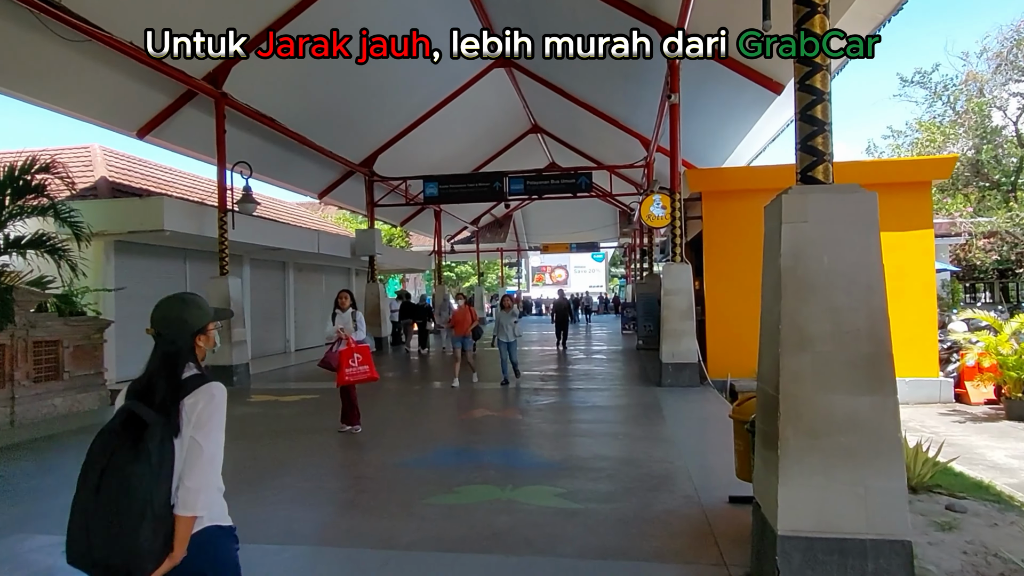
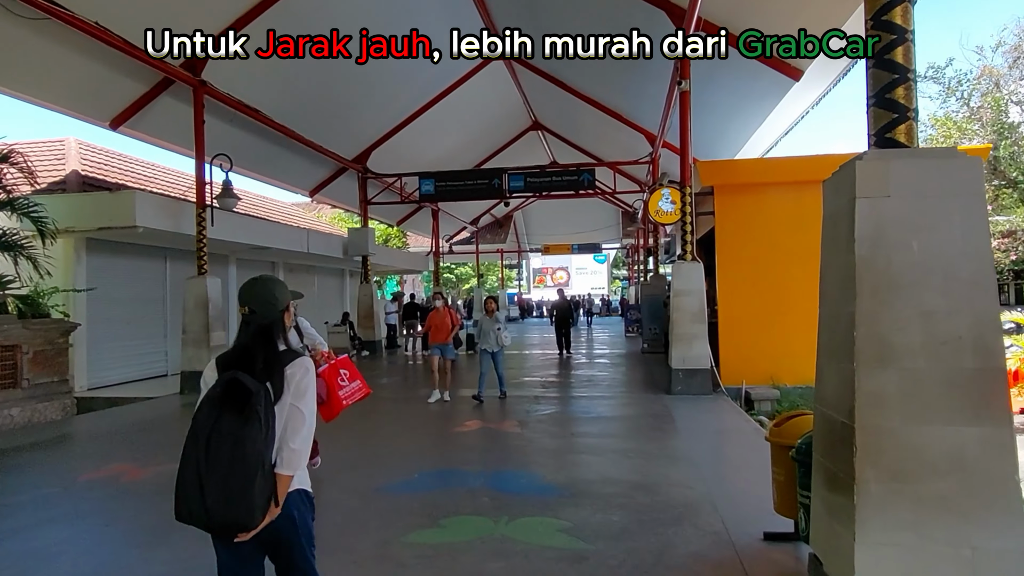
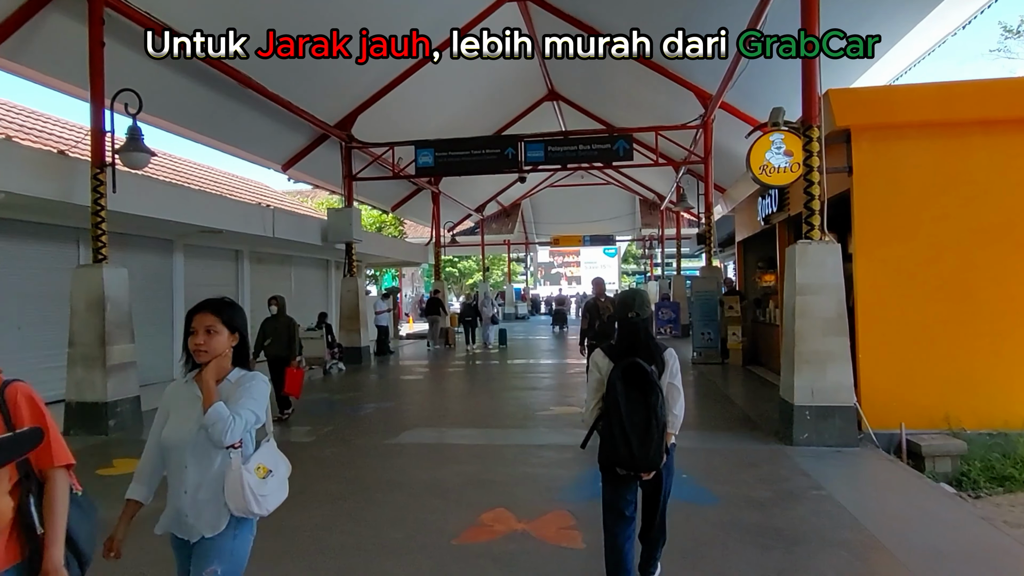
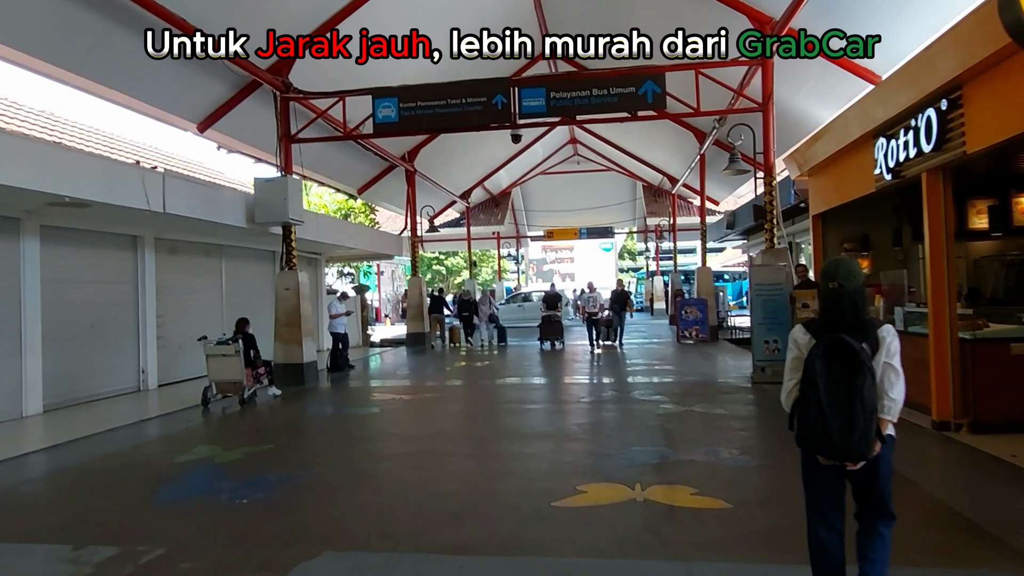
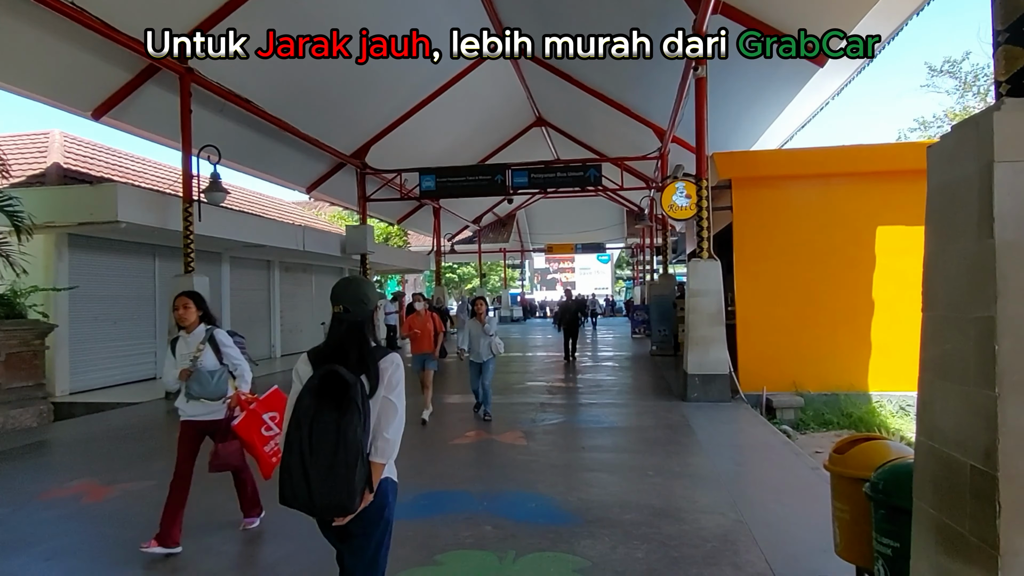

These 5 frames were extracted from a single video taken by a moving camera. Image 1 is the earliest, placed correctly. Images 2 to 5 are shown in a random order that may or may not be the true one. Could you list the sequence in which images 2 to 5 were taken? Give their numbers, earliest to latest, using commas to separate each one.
2, 5, 3, 4
